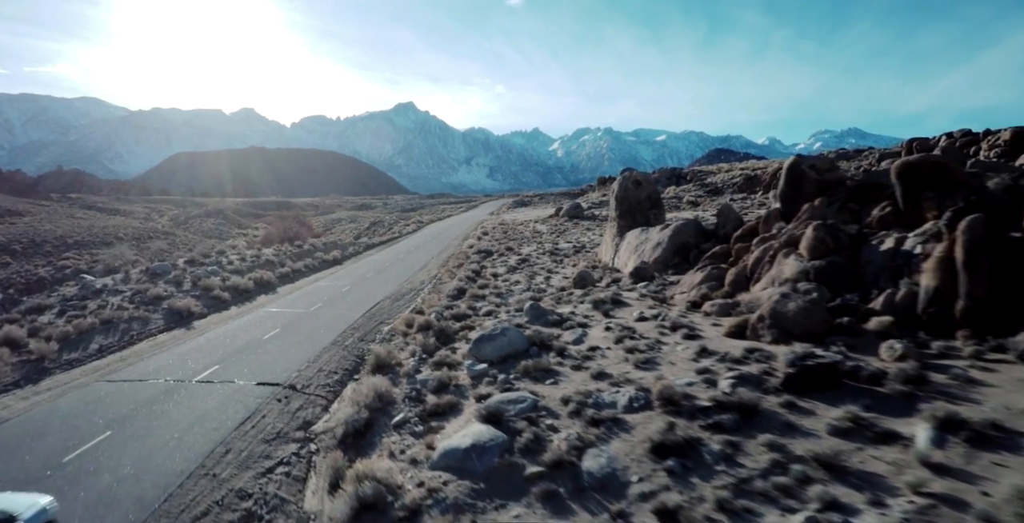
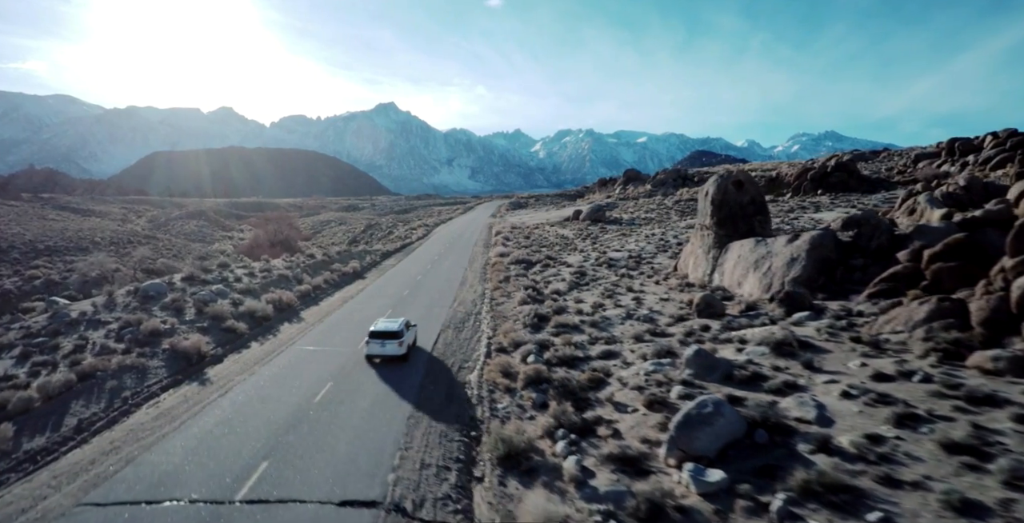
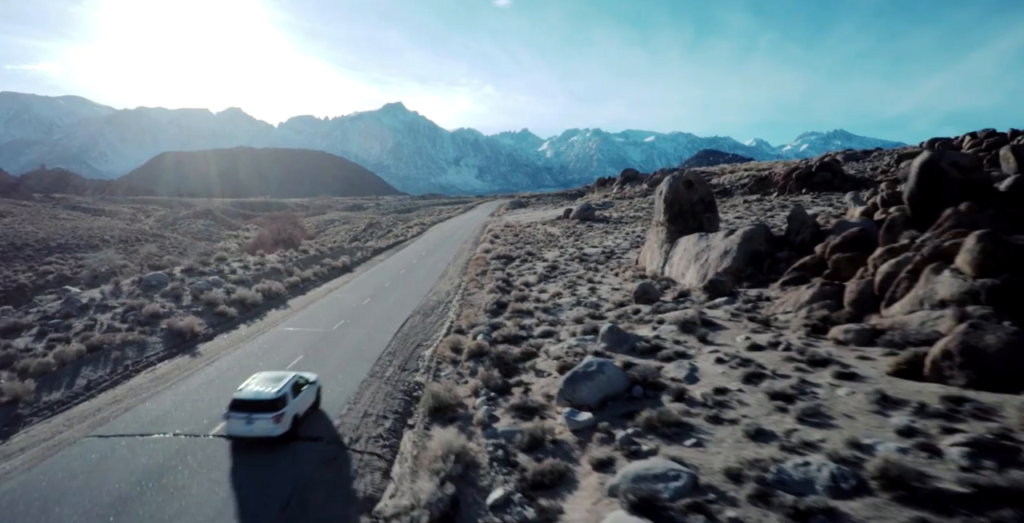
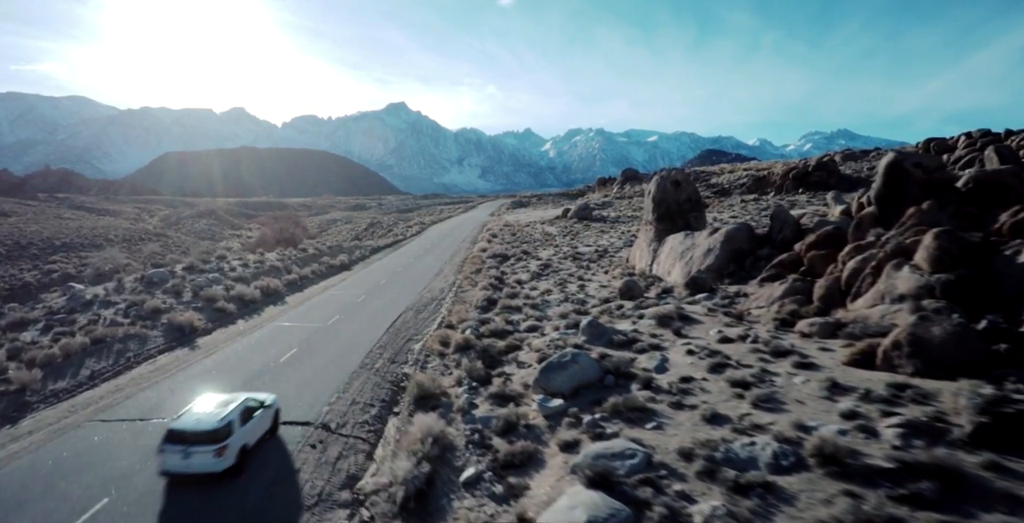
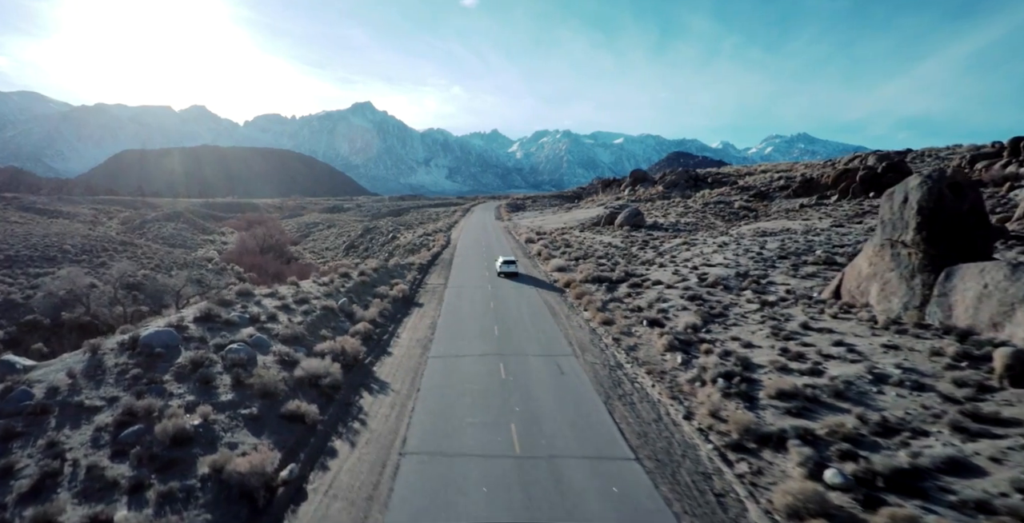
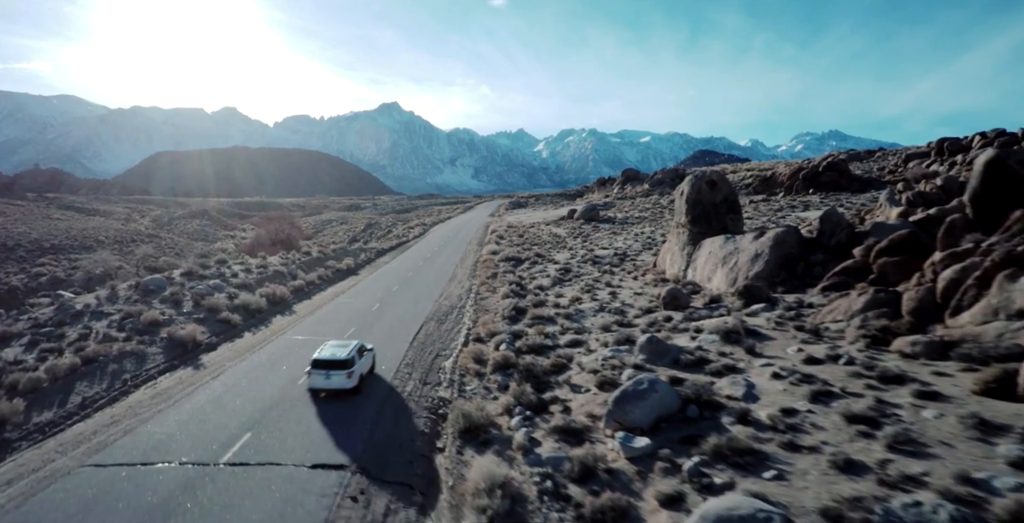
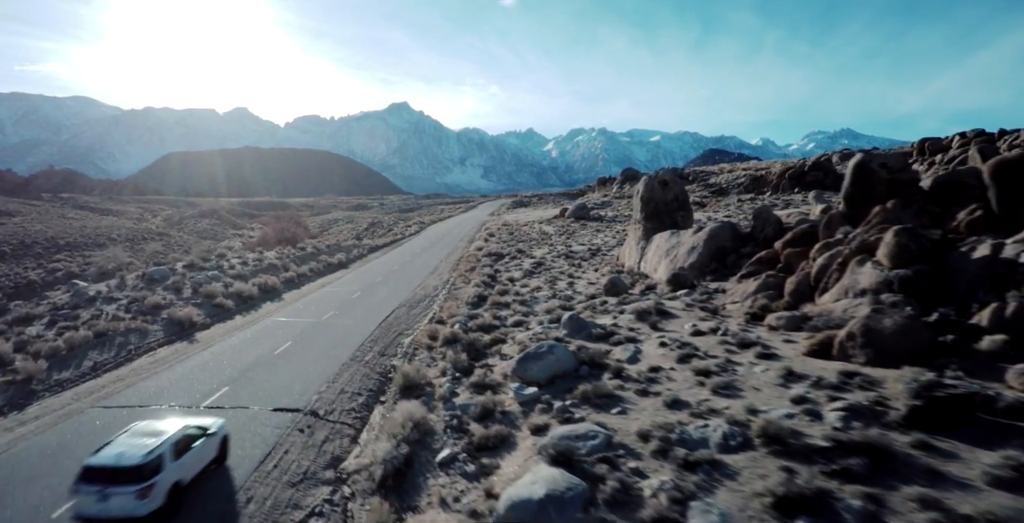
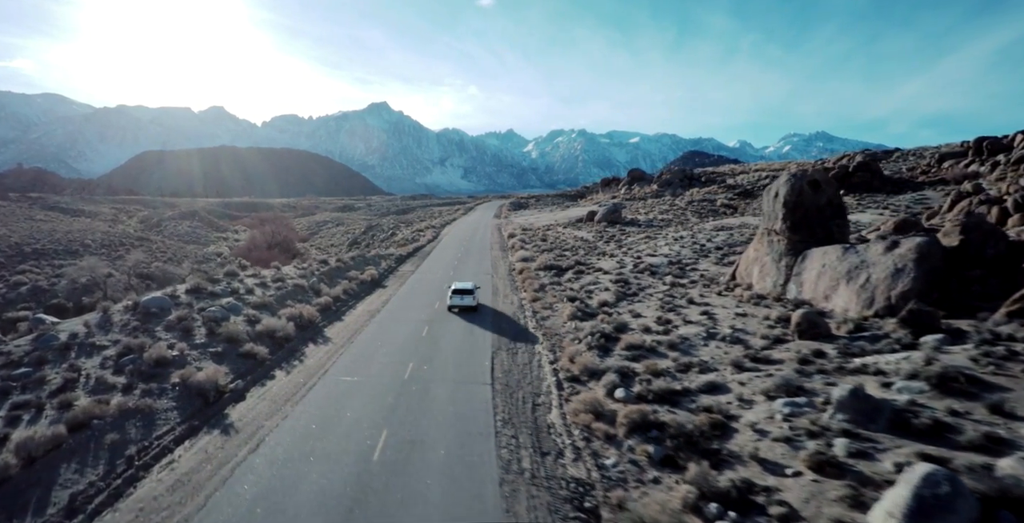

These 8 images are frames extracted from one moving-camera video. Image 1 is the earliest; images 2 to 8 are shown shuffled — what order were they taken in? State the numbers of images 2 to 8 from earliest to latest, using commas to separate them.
7, 4, 3, 6, 2, 8, 5
